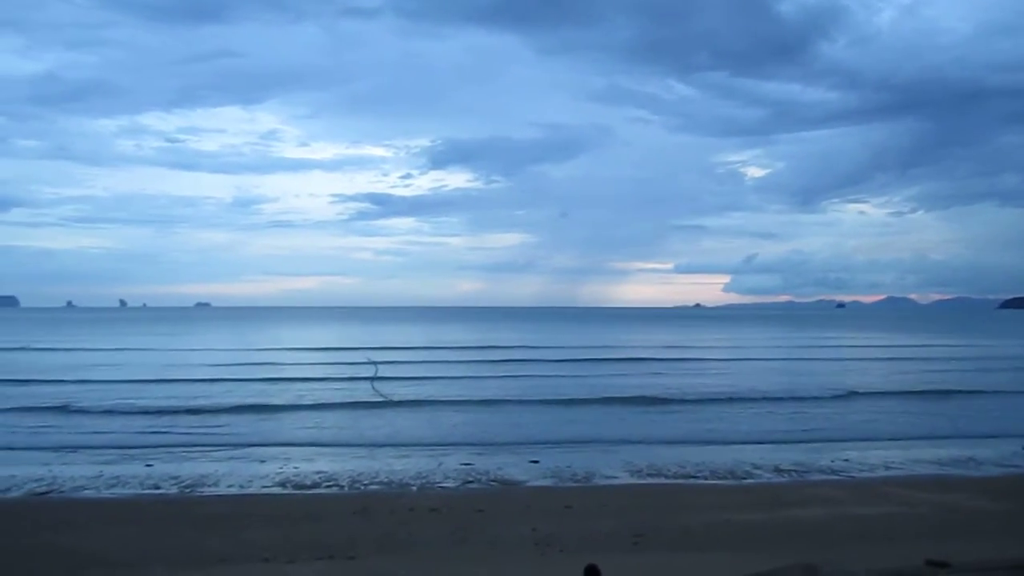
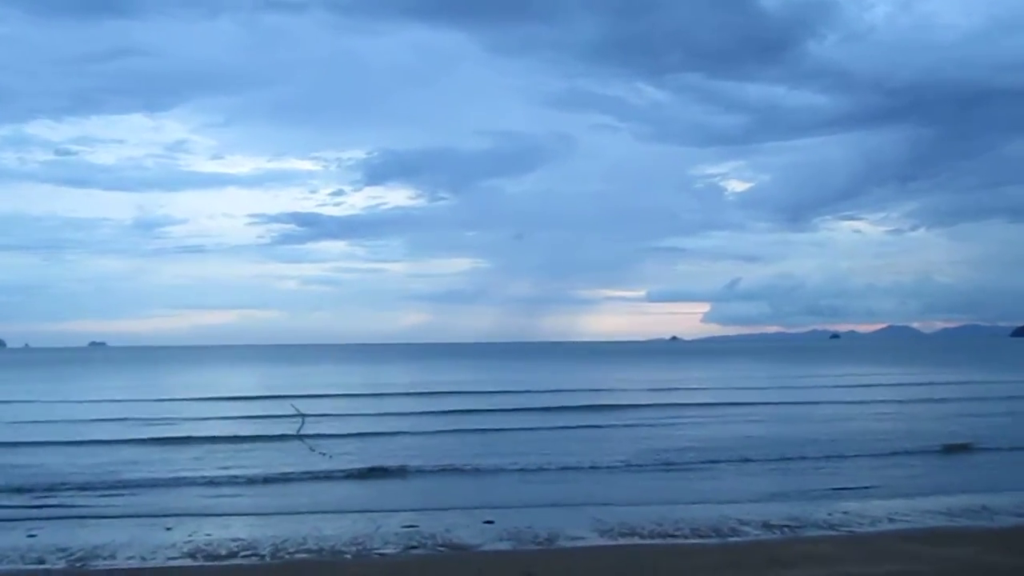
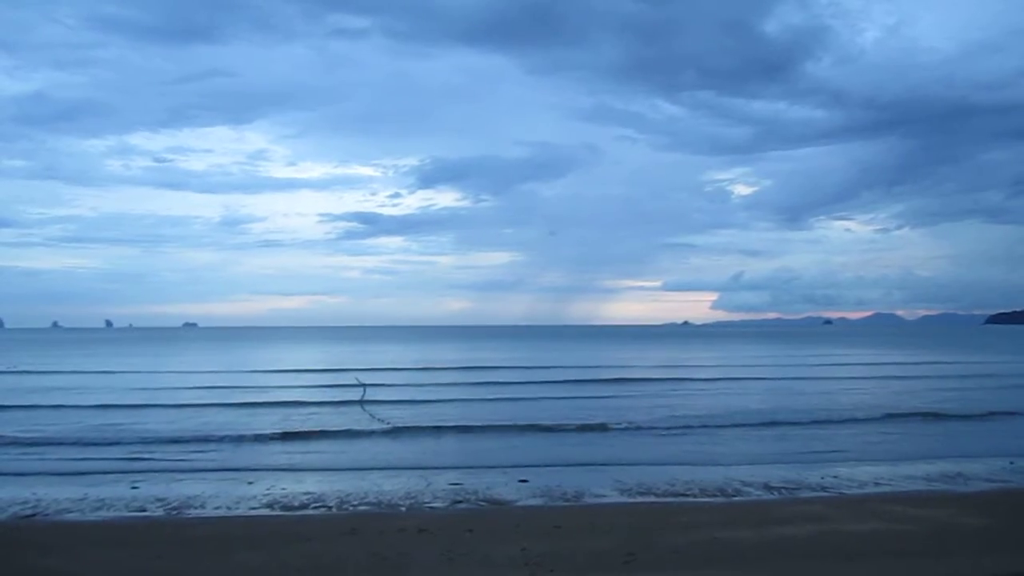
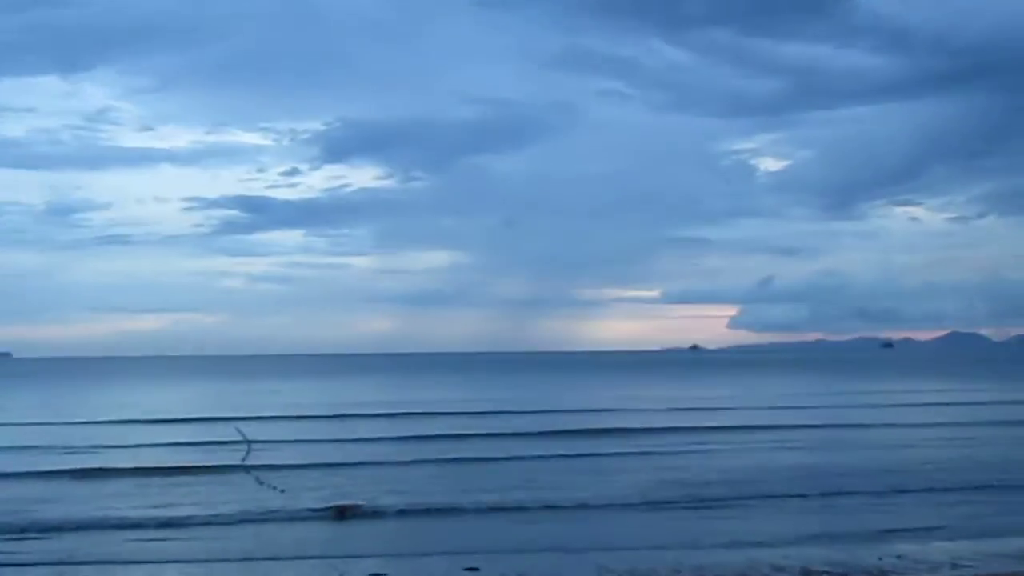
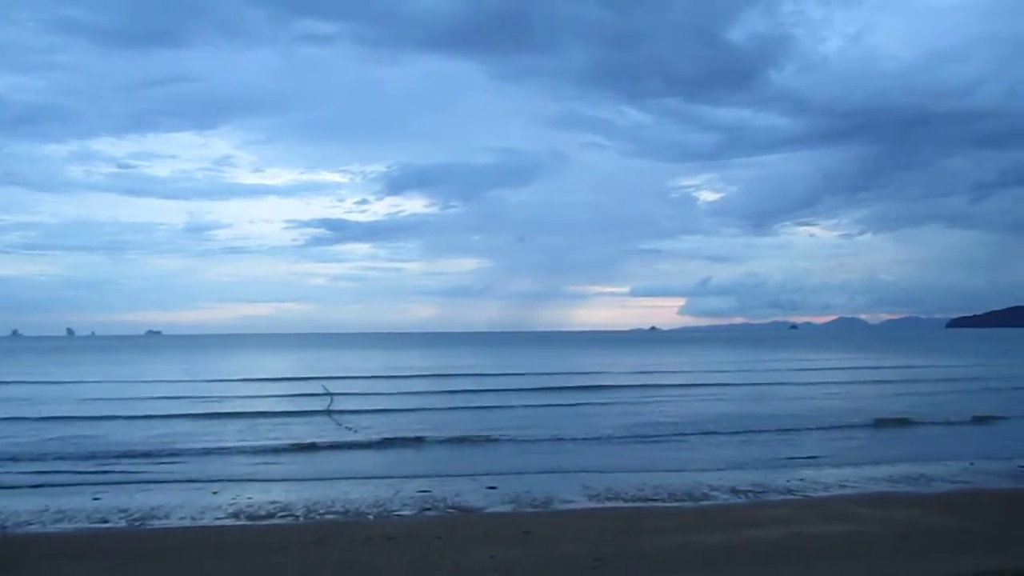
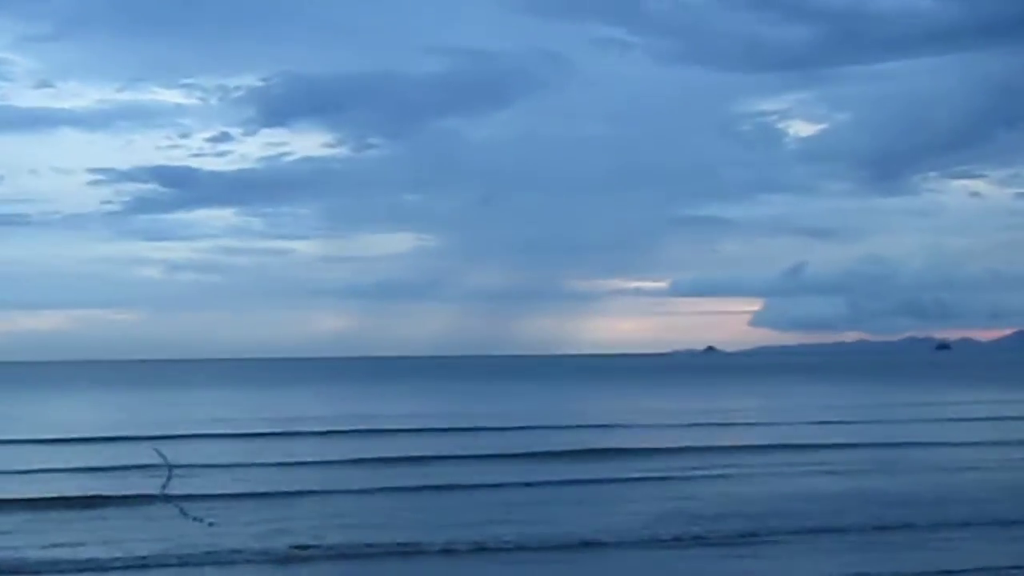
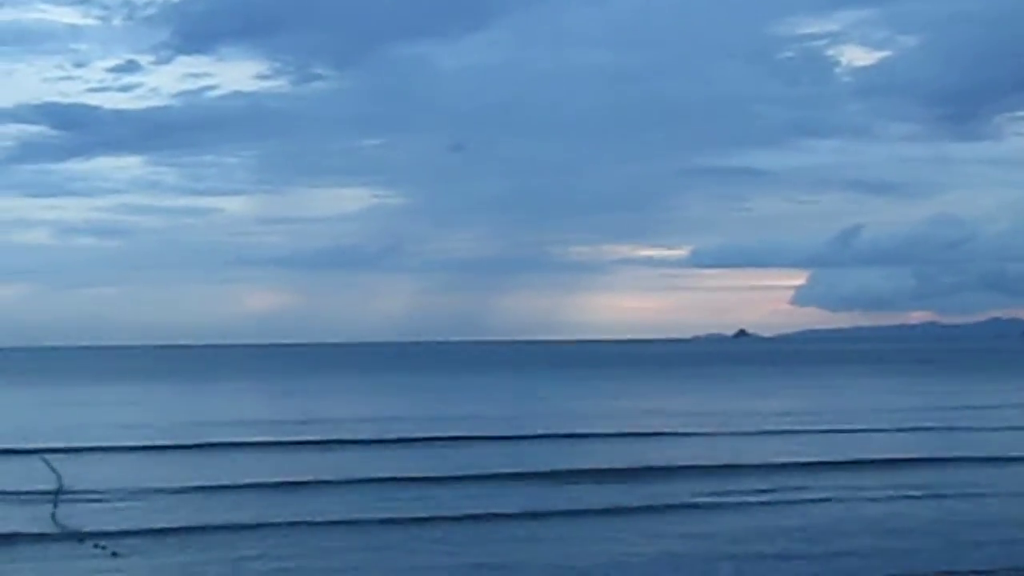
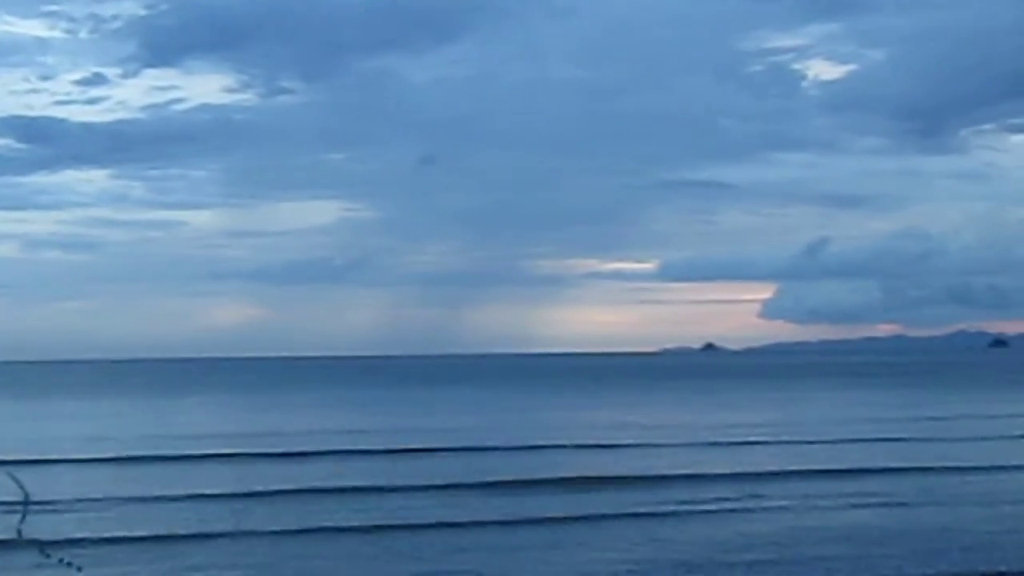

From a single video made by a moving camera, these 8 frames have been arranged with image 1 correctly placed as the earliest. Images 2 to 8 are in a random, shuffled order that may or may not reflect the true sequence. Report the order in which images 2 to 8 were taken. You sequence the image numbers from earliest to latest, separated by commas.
3, 5, 2, 4, 6, 8, 7
